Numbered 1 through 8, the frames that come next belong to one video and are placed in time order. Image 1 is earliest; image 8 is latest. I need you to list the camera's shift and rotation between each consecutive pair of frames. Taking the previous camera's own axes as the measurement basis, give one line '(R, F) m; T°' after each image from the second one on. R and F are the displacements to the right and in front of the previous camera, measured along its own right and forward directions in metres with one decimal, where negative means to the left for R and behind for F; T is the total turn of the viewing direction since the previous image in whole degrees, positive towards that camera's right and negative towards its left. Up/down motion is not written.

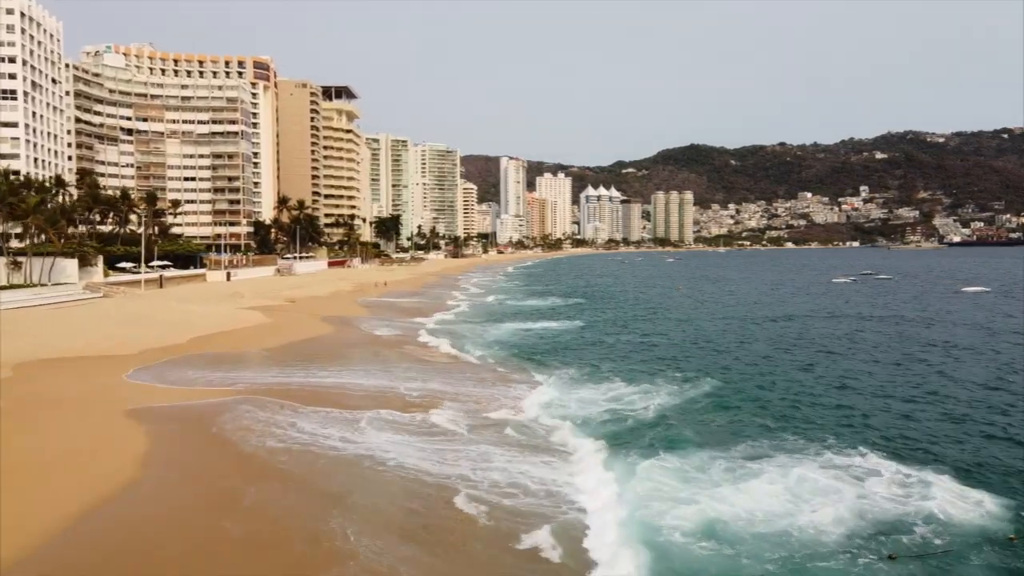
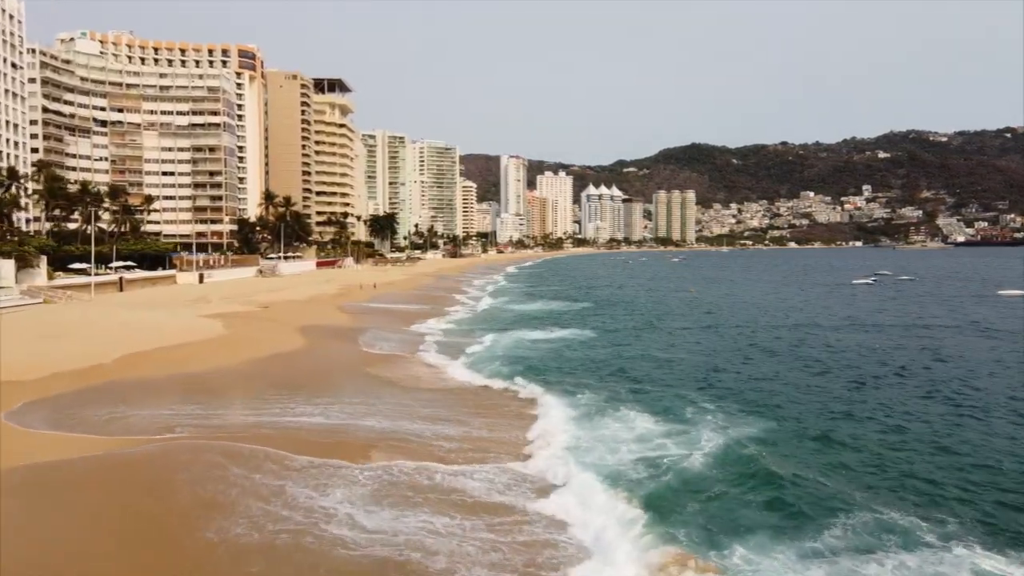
(+0.1, +4.5) m; 0°
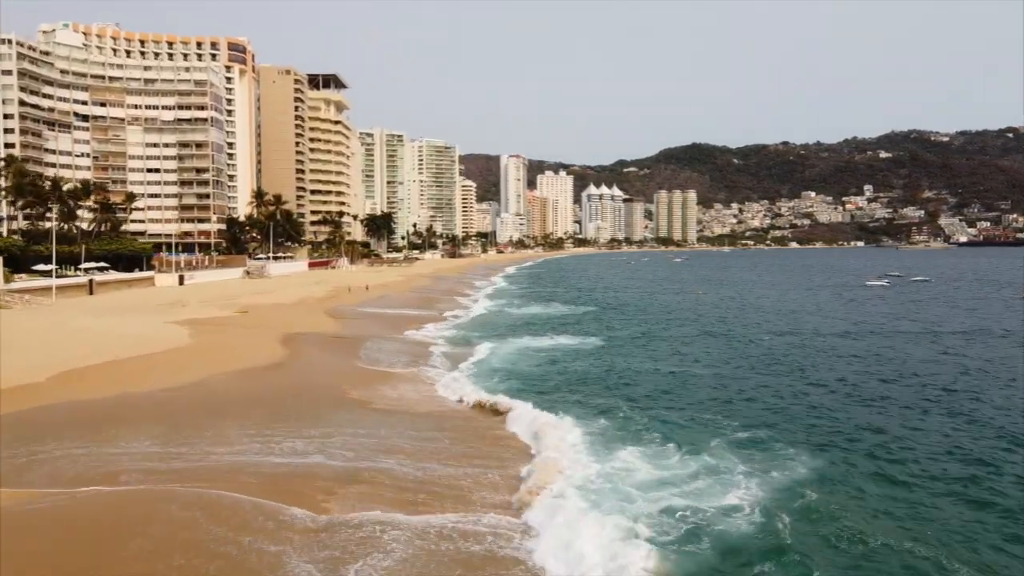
(+0.1, +2.8) m; 0°
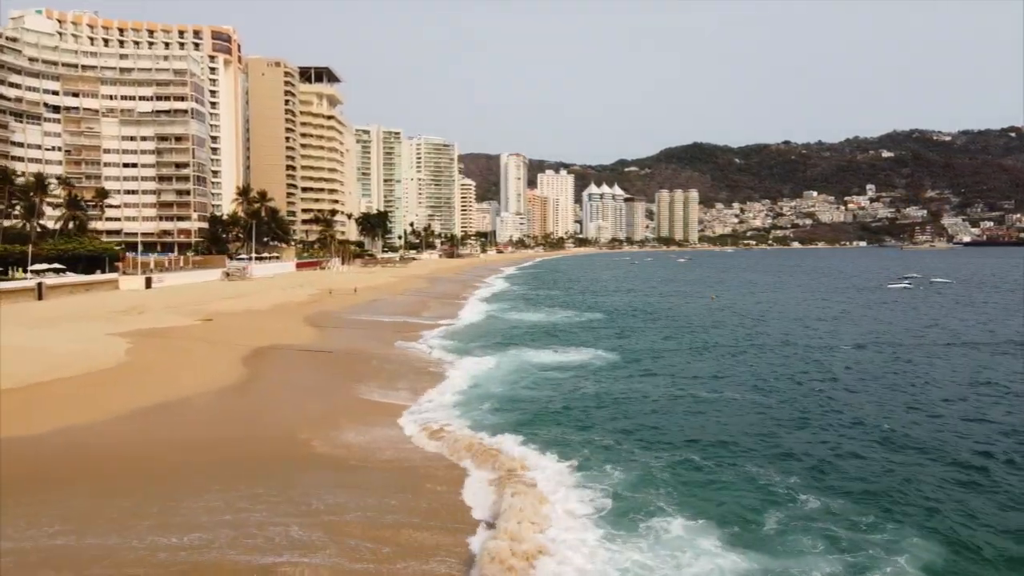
(+0.1, +4.0) m; 0°
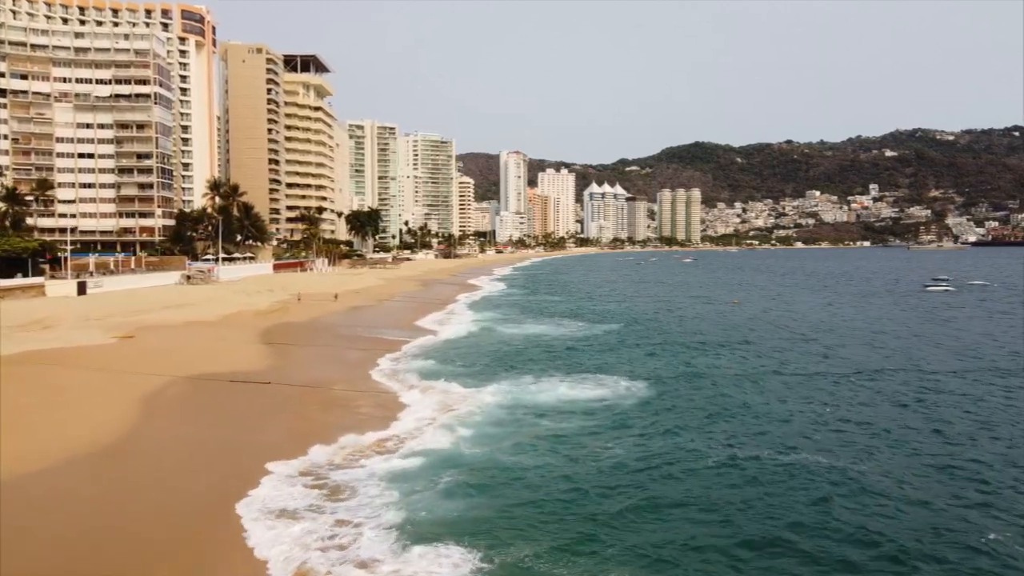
(+0.1, +6.3) m; 0°
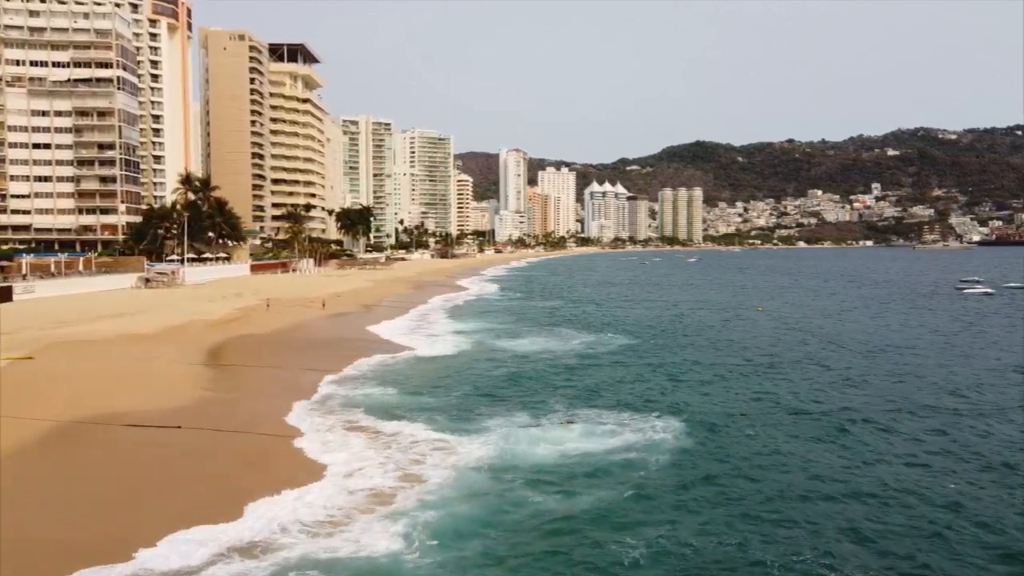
(+0.1, +5.2) m; 0°
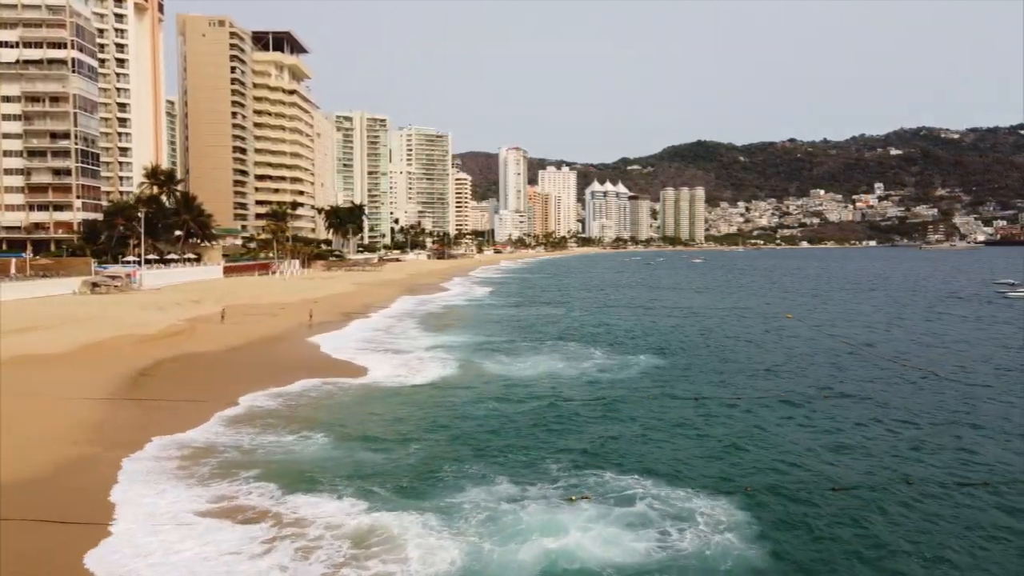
(+0.2, +5.2) m; 0°
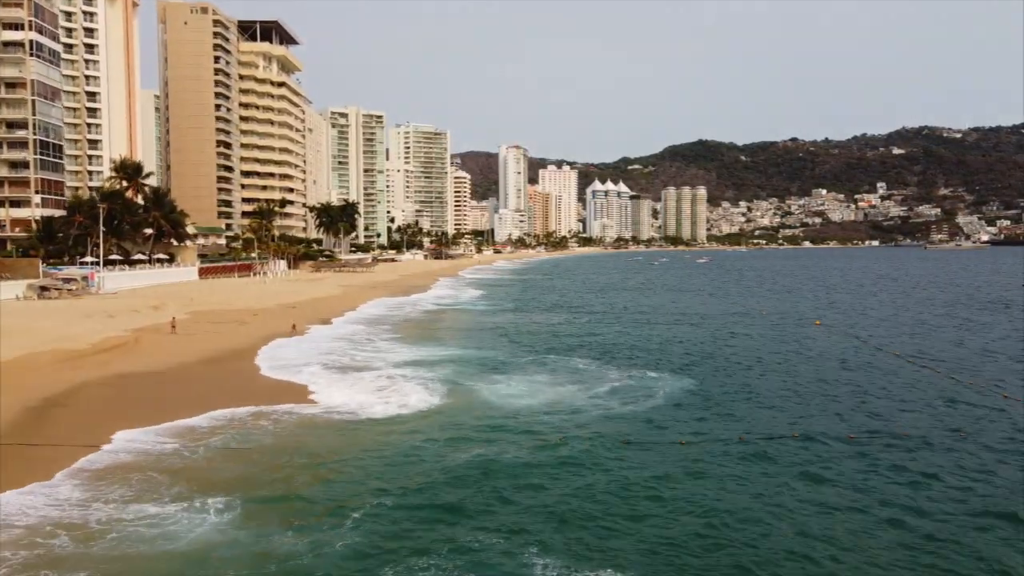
(+0.1, +4.0) m; 0°
